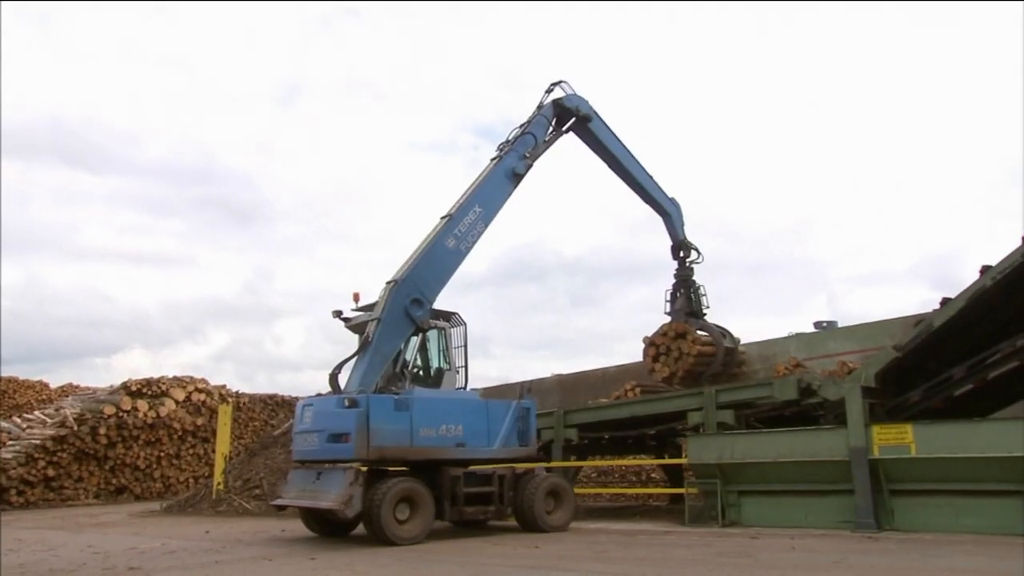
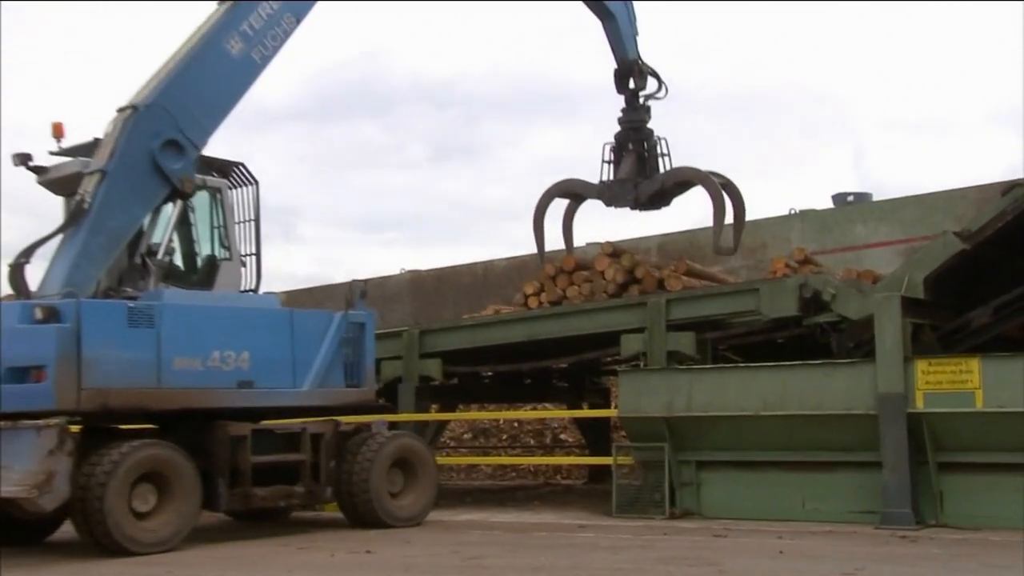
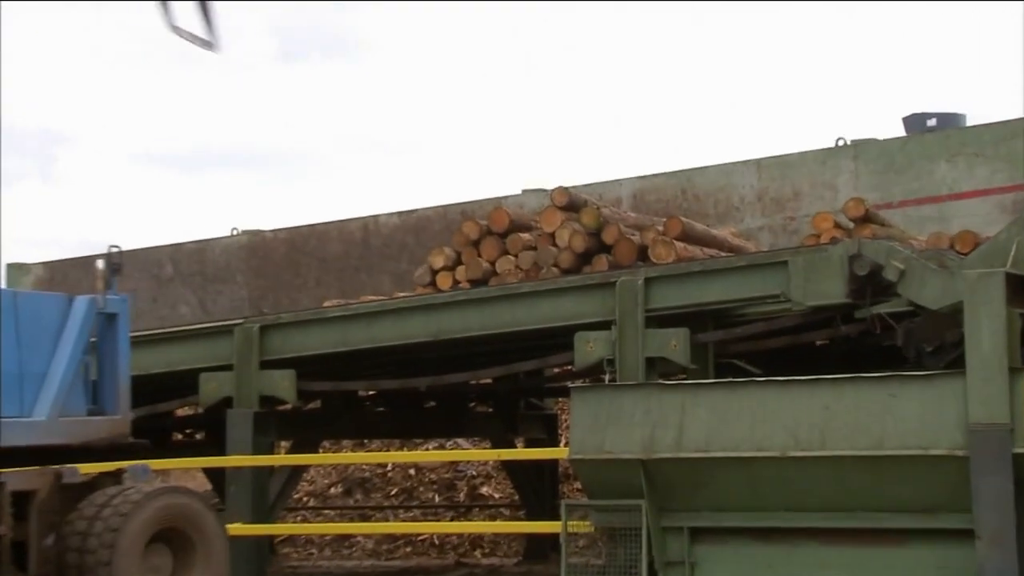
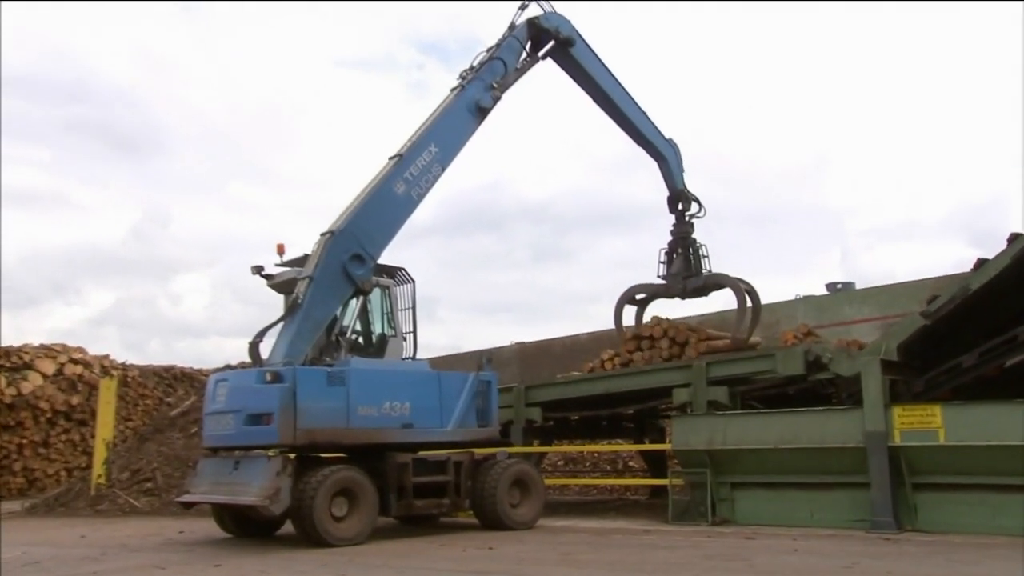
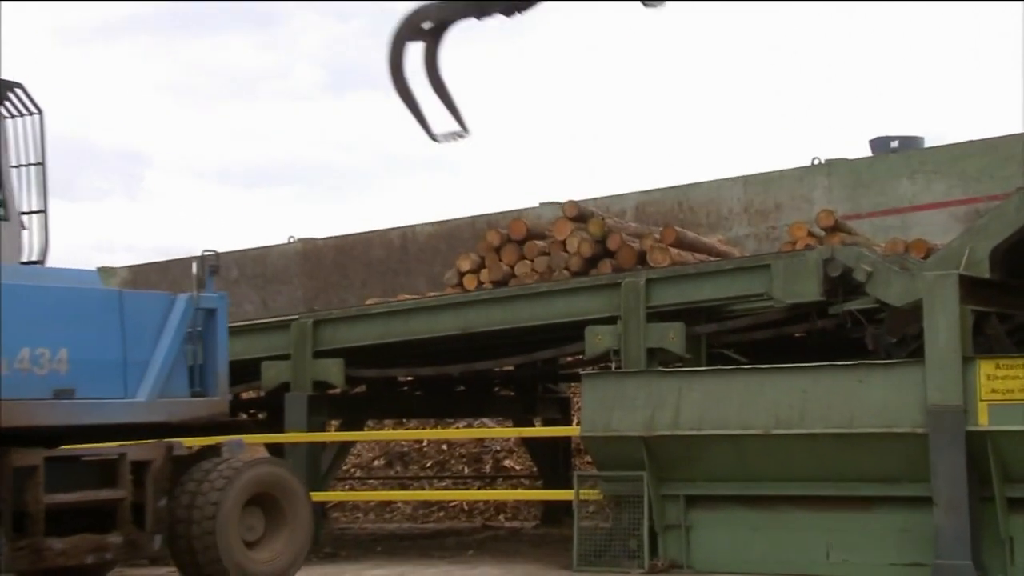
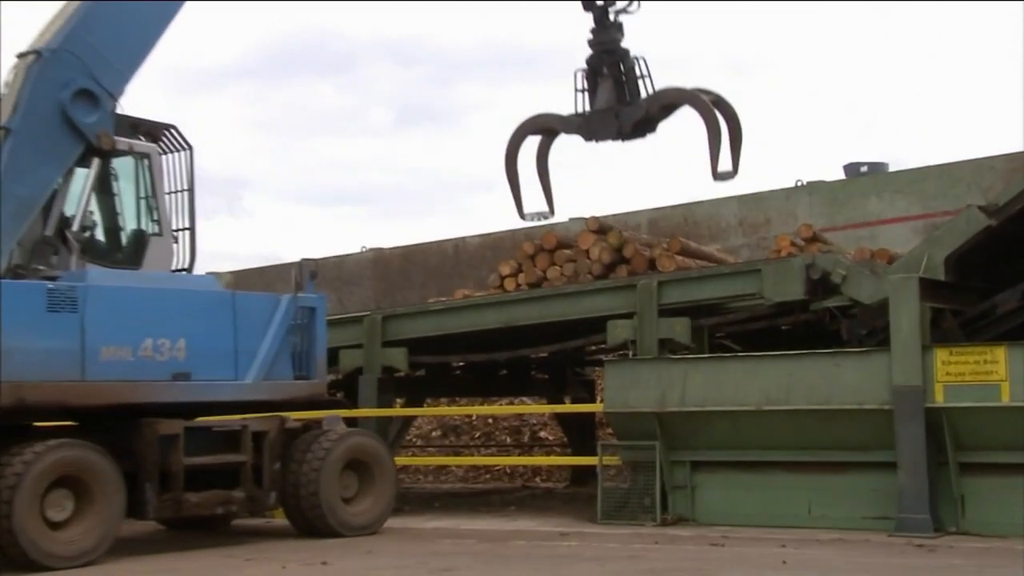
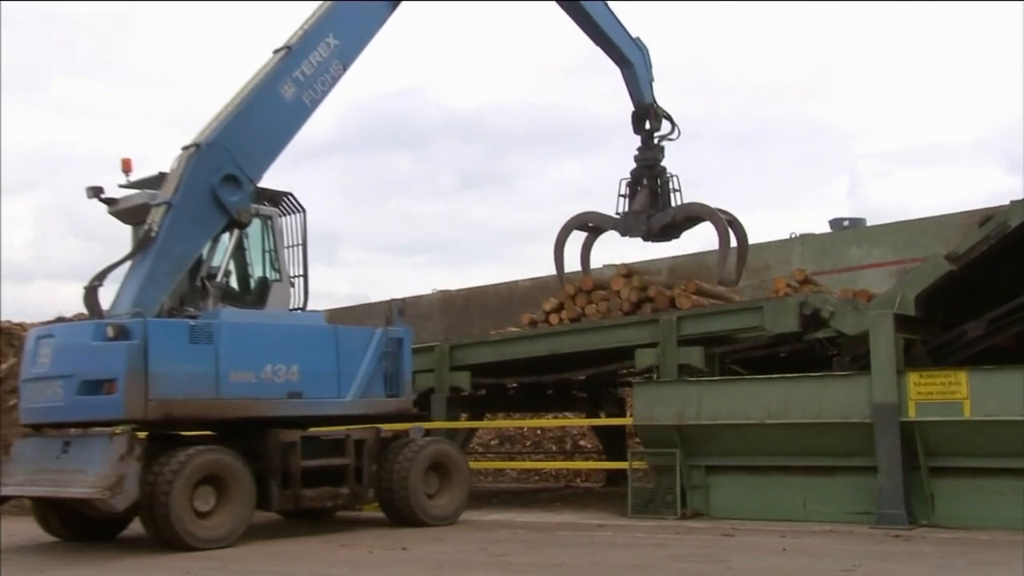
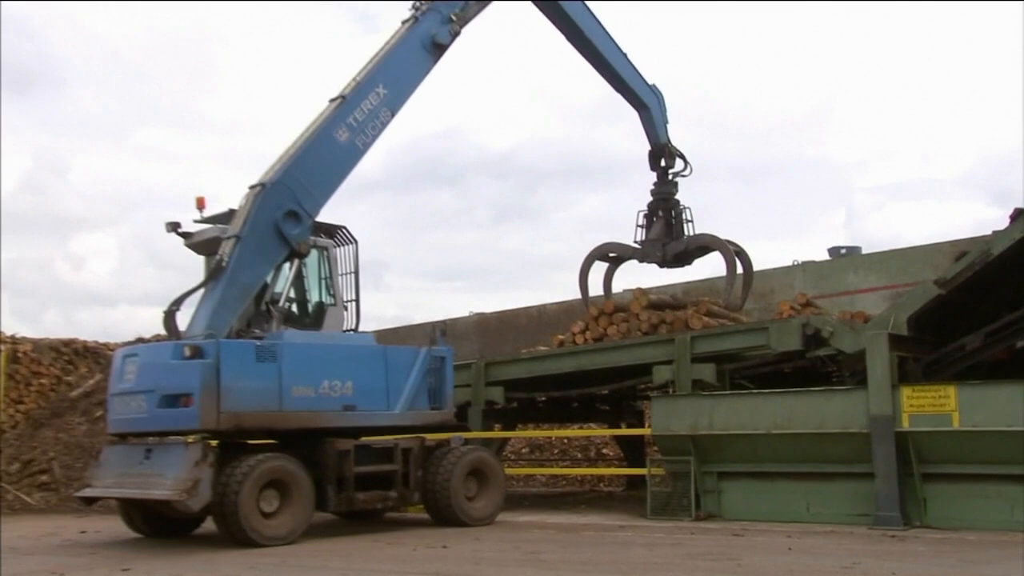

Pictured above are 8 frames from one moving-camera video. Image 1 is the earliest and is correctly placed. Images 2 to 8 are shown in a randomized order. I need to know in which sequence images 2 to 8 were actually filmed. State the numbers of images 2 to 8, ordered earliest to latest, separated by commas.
4, 8, 7, 2, 6, 5, 3
